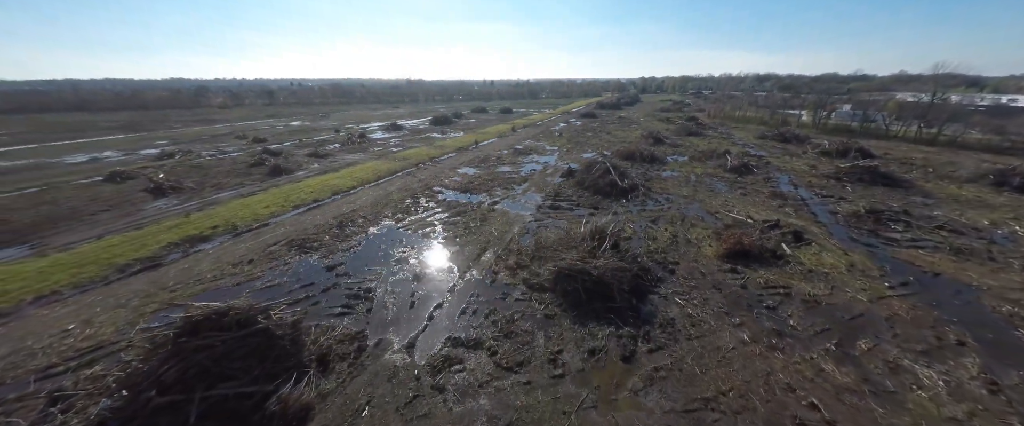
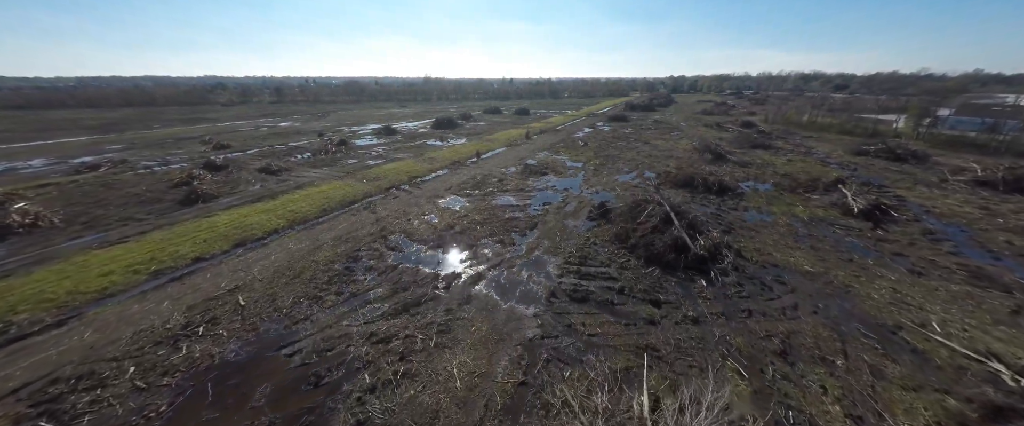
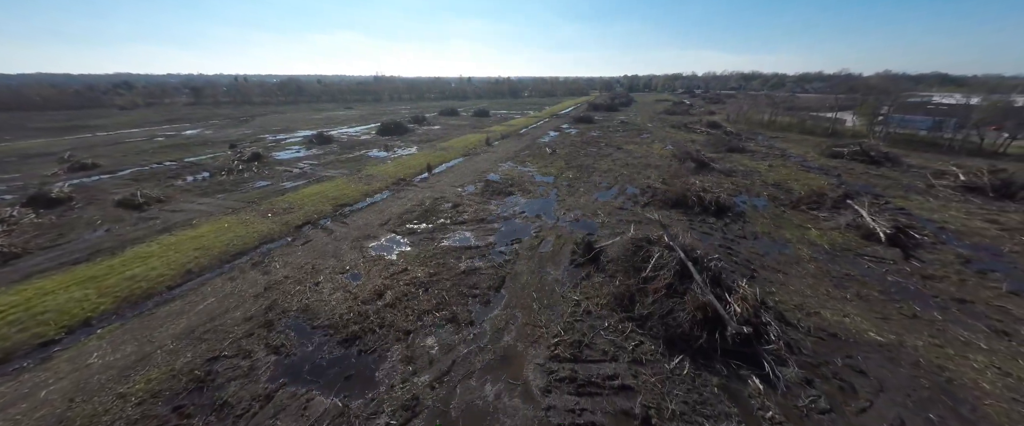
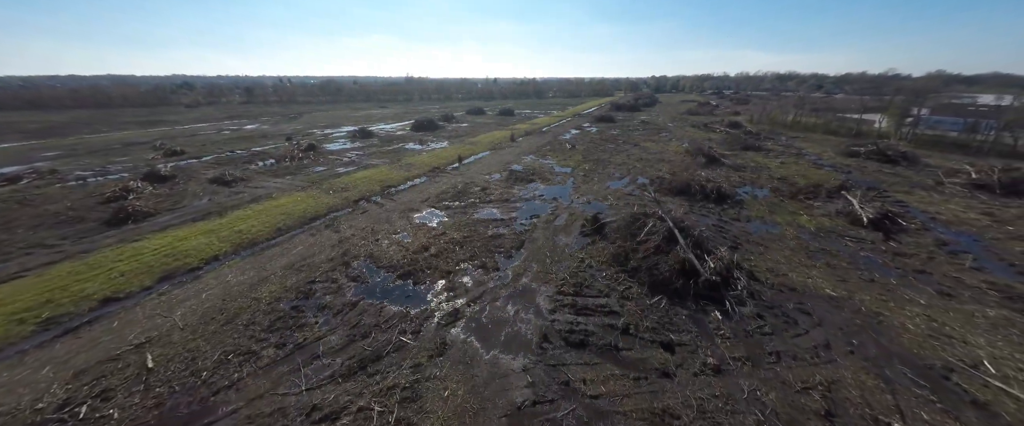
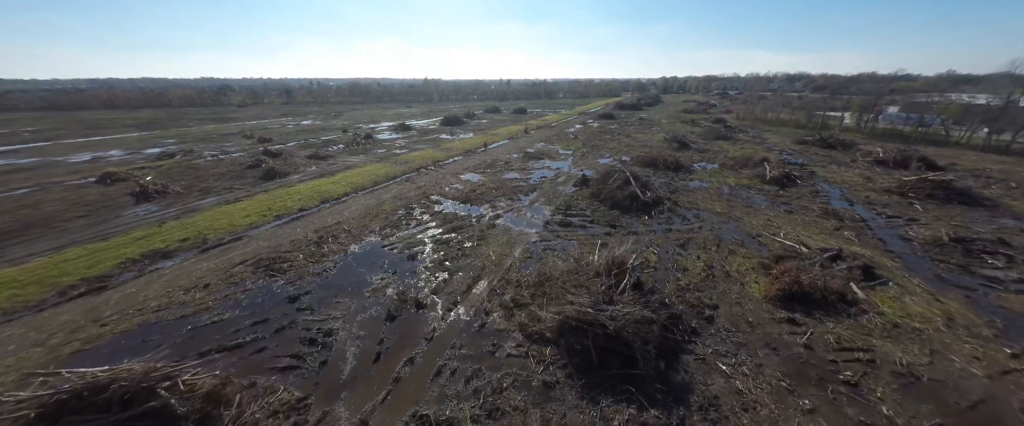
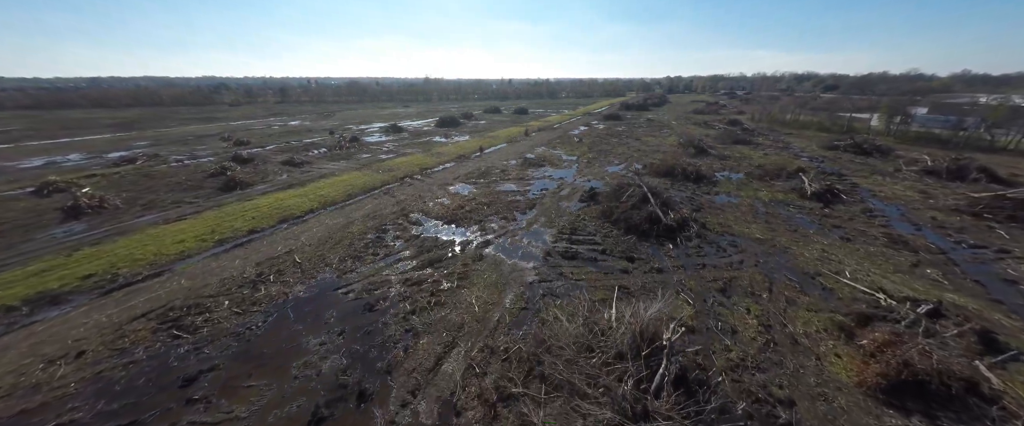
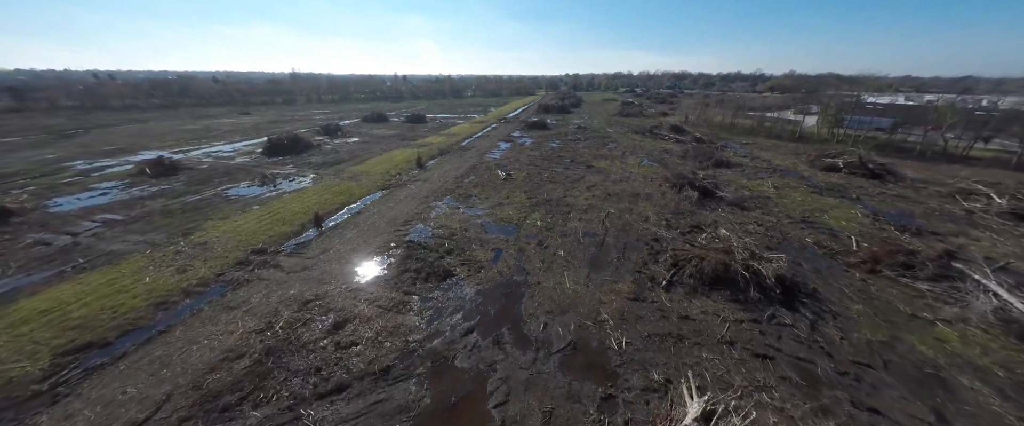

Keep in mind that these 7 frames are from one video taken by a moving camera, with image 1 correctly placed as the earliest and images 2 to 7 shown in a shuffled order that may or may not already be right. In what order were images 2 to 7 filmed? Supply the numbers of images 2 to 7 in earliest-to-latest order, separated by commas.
5, 6, 2, 4, 3, 7
